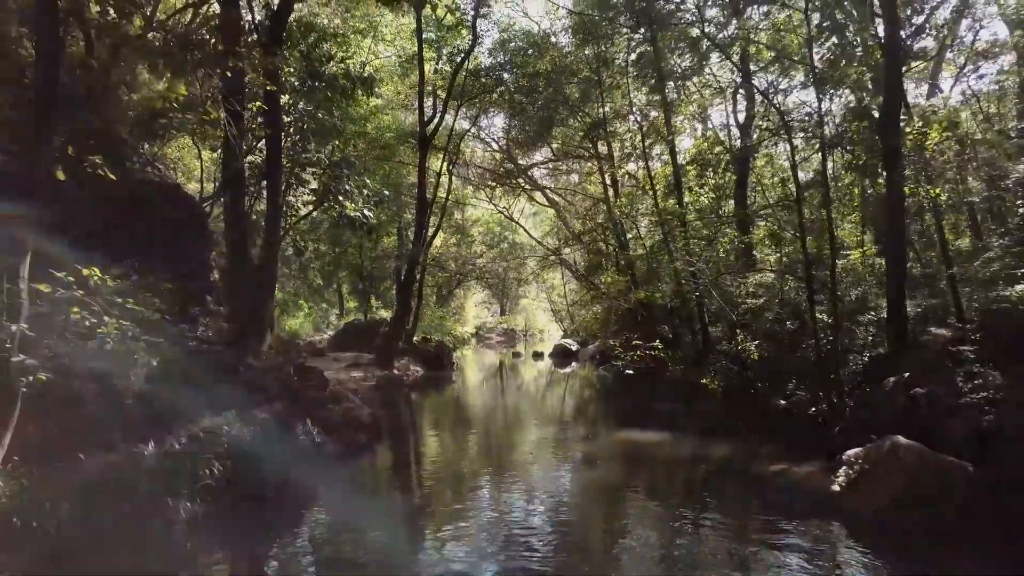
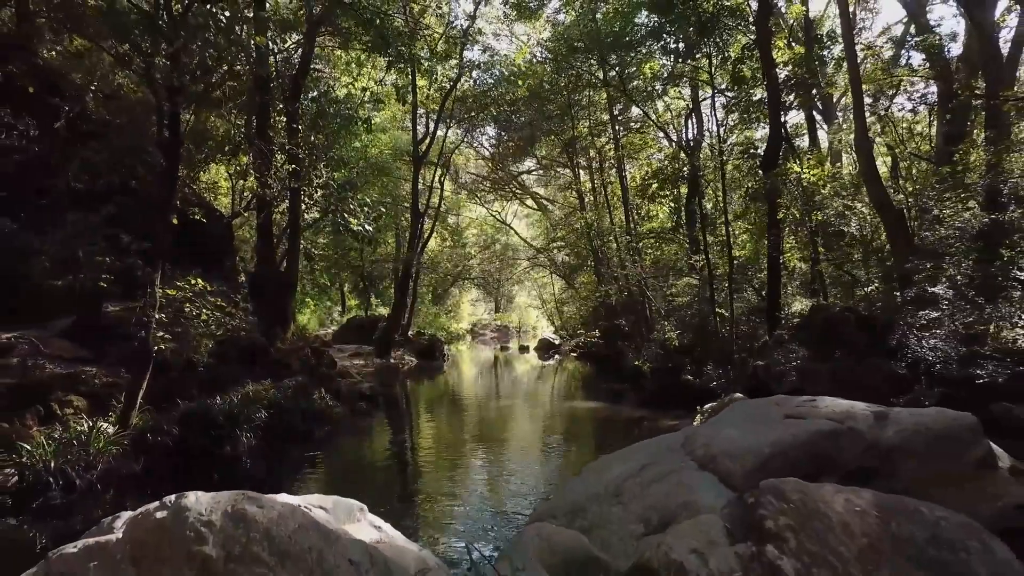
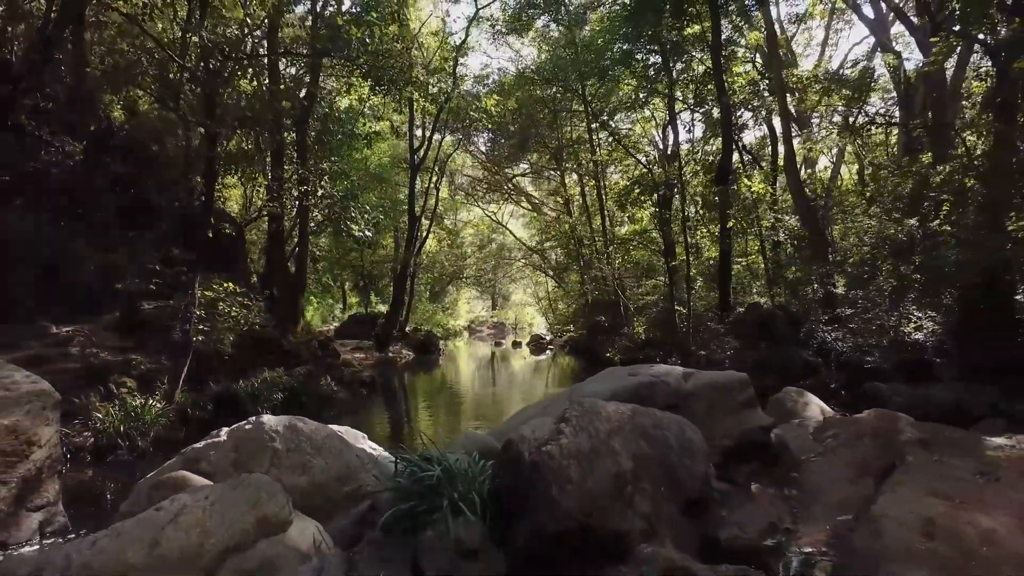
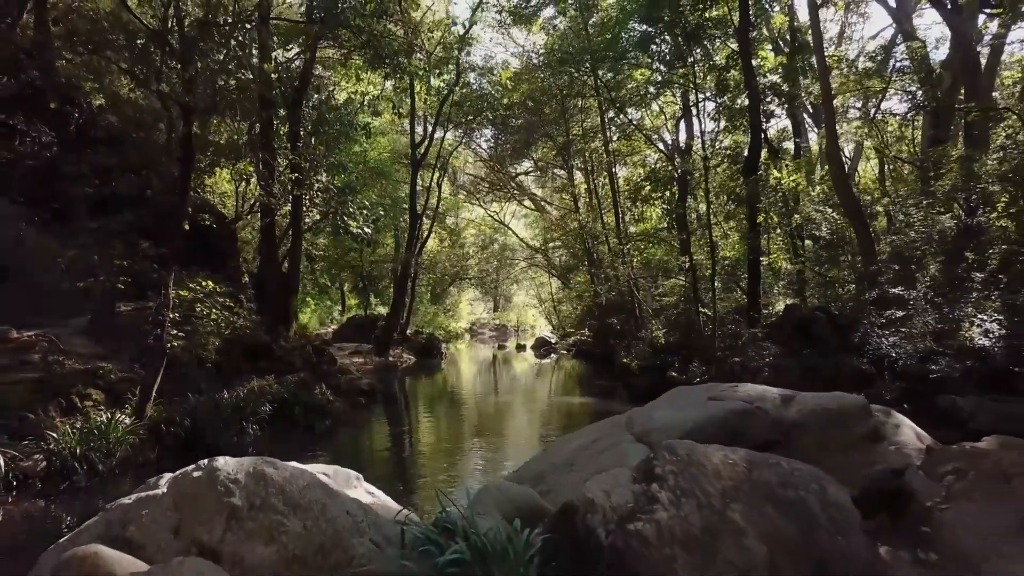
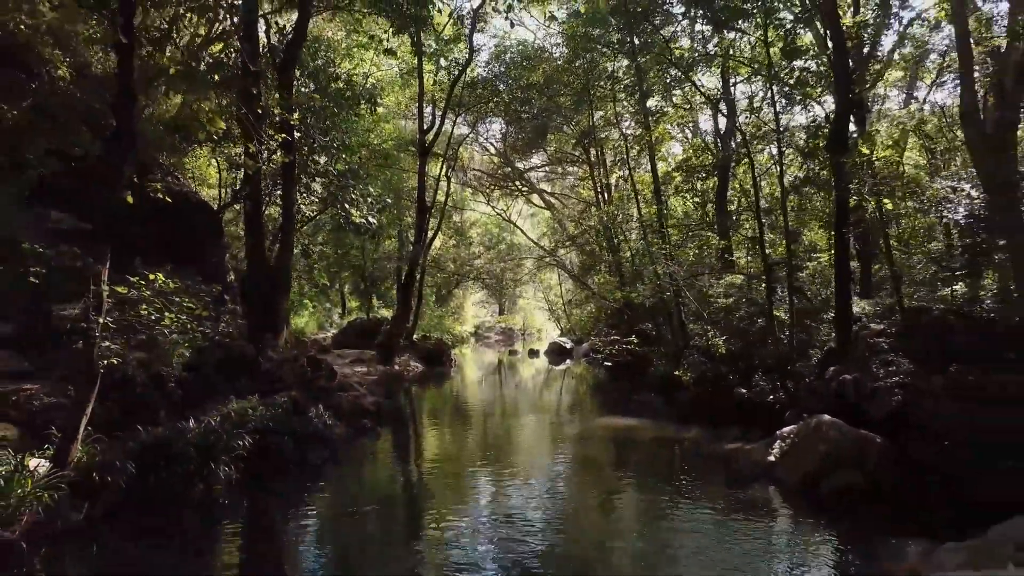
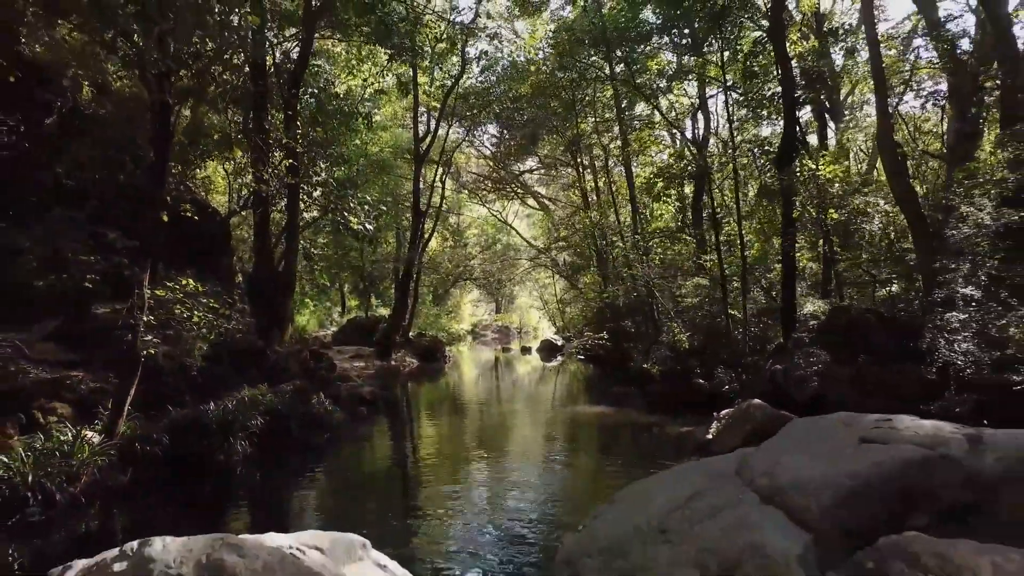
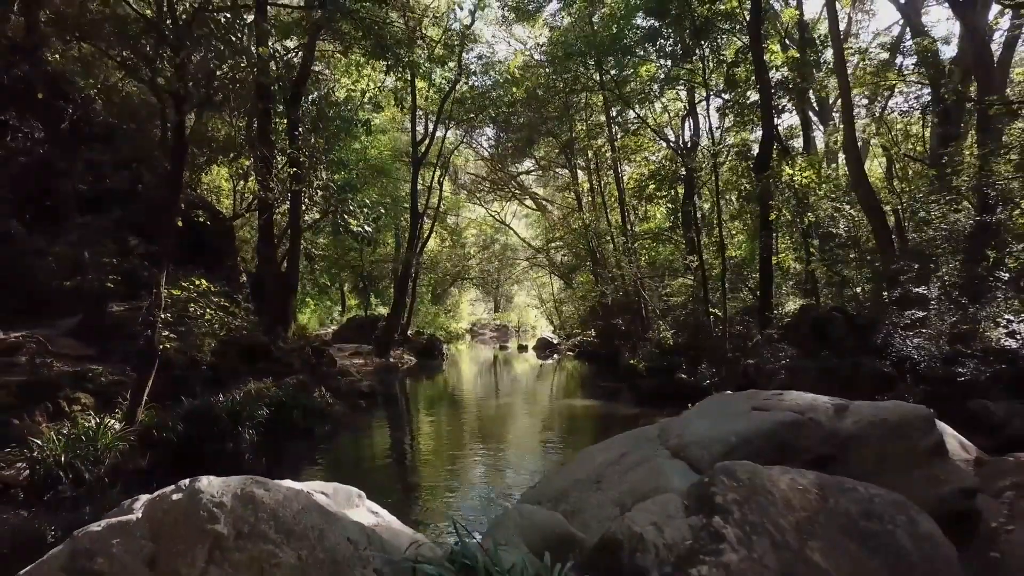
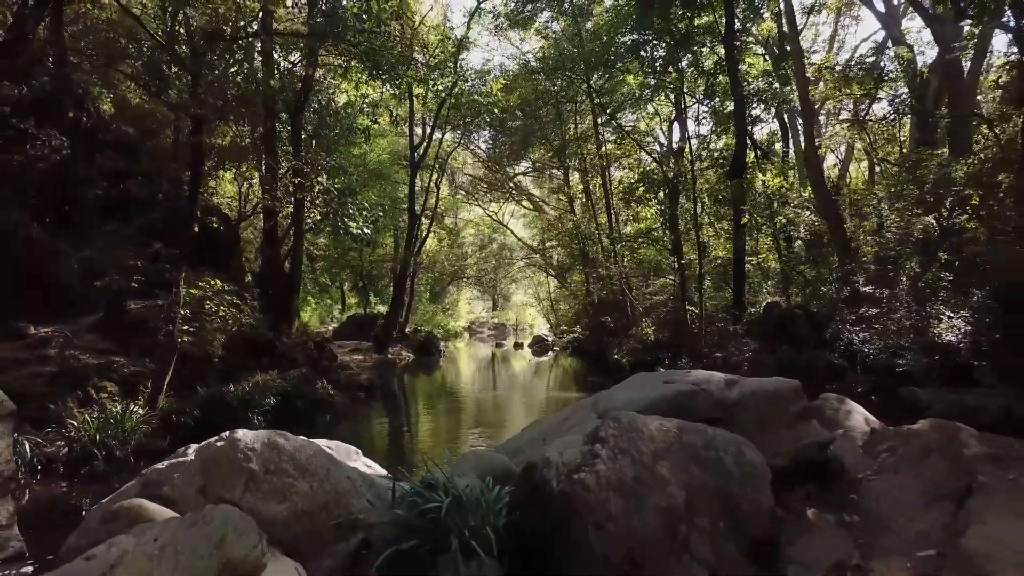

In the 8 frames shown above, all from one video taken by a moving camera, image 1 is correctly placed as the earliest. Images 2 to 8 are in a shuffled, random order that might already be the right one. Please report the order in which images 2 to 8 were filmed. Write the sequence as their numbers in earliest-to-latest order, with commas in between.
5, 6, 2, 7, 4, 8, 3
